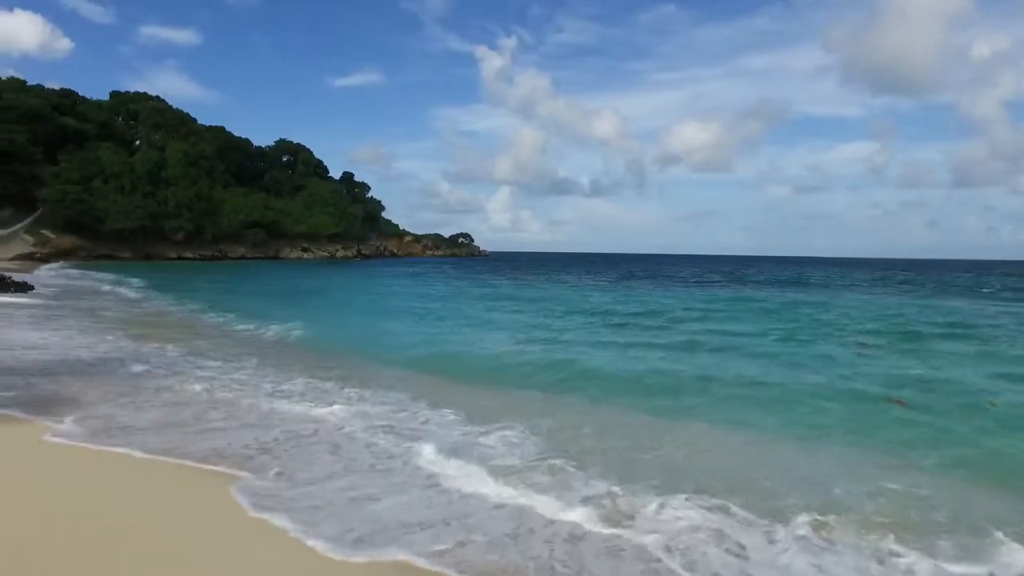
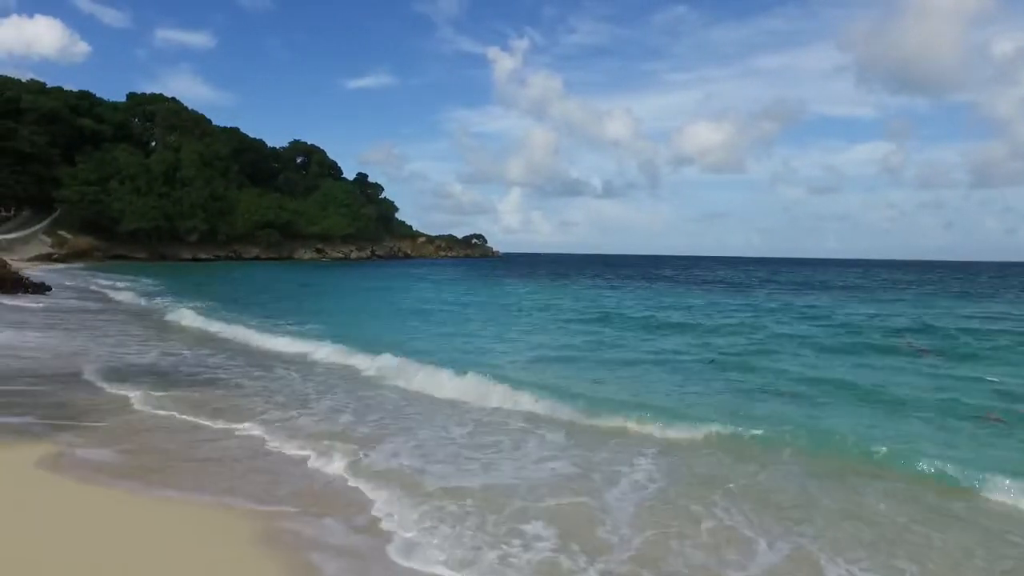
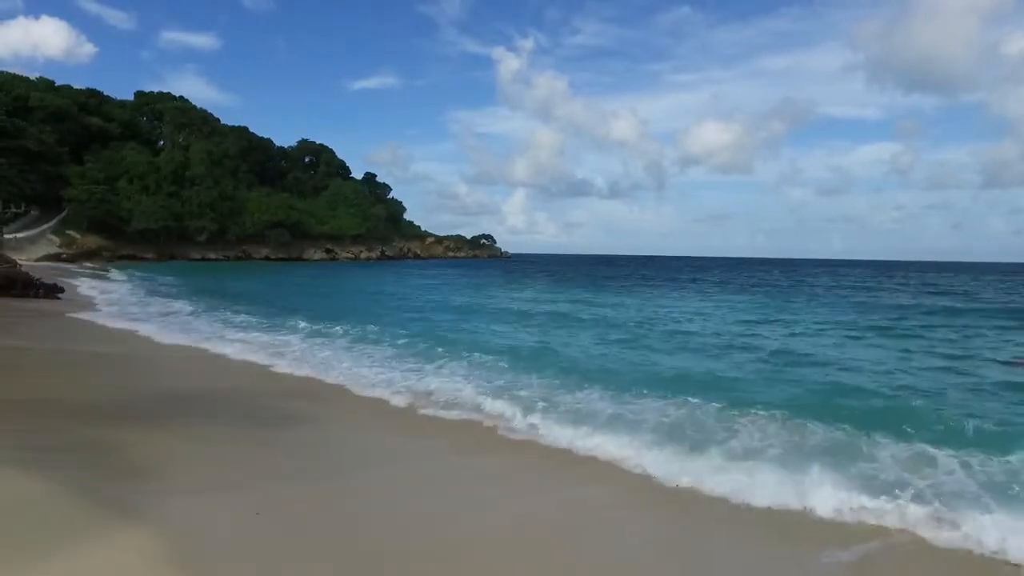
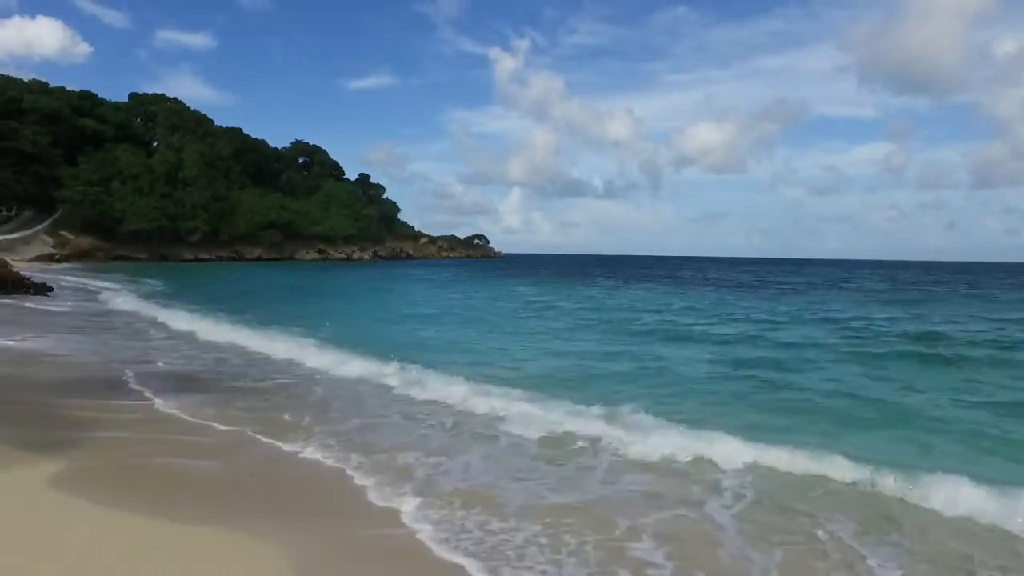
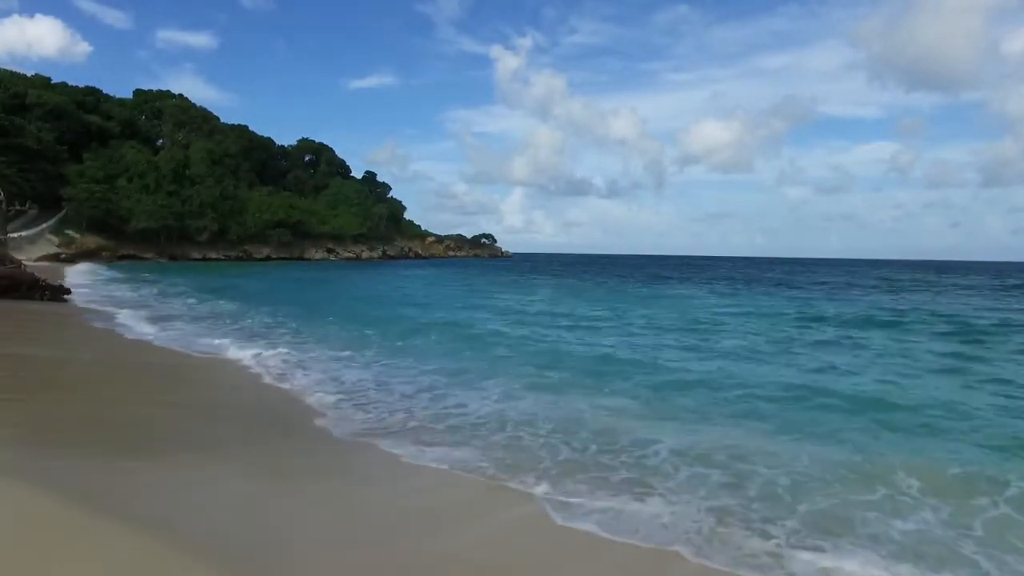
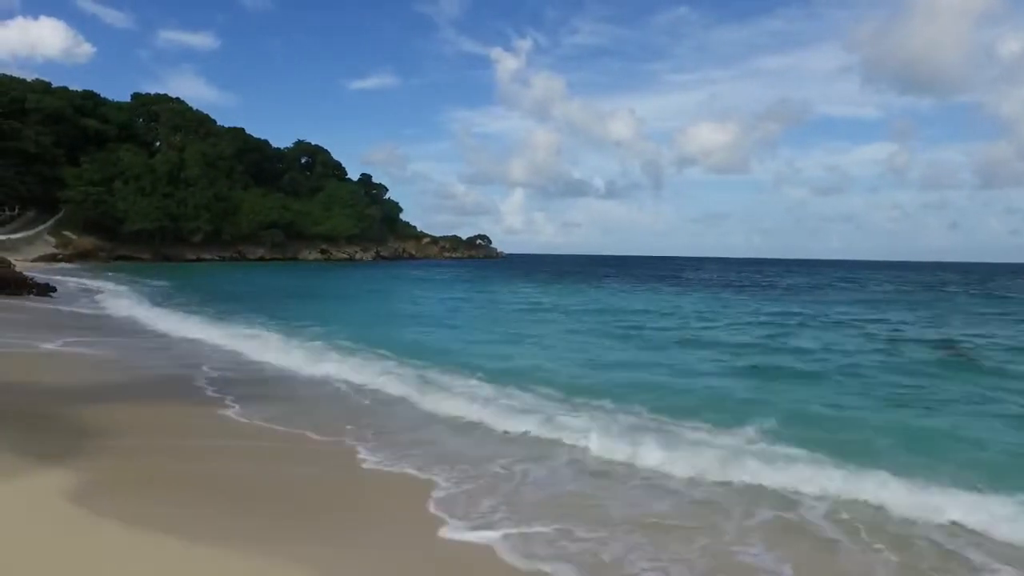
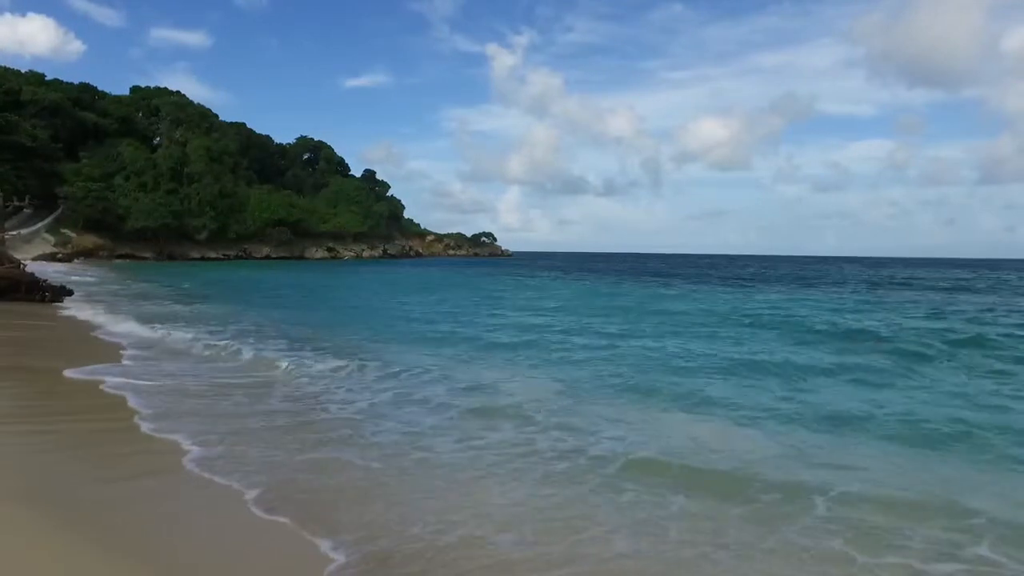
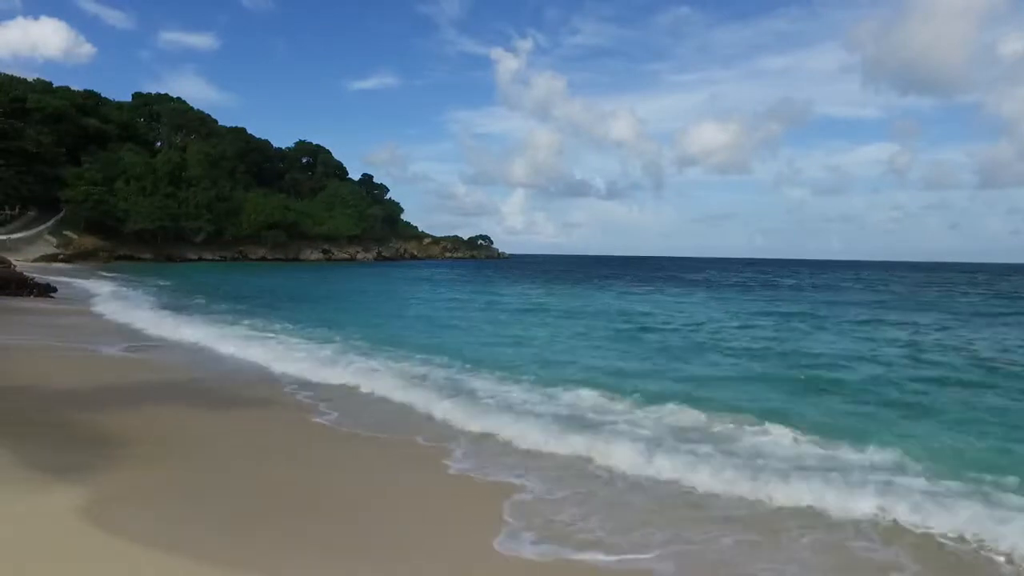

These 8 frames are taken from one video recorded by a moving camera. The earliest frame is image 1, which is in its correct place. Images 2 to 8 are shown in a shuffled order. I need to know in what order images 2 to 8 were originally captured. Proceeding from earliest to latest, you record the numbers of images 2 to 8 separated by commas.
2, 4, 6, 8, 3, 5, 7
